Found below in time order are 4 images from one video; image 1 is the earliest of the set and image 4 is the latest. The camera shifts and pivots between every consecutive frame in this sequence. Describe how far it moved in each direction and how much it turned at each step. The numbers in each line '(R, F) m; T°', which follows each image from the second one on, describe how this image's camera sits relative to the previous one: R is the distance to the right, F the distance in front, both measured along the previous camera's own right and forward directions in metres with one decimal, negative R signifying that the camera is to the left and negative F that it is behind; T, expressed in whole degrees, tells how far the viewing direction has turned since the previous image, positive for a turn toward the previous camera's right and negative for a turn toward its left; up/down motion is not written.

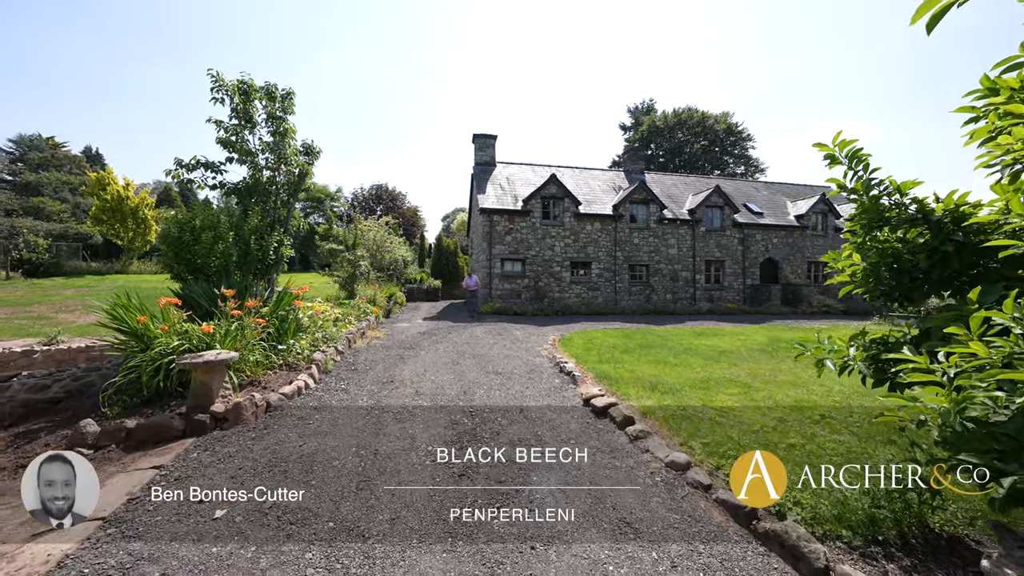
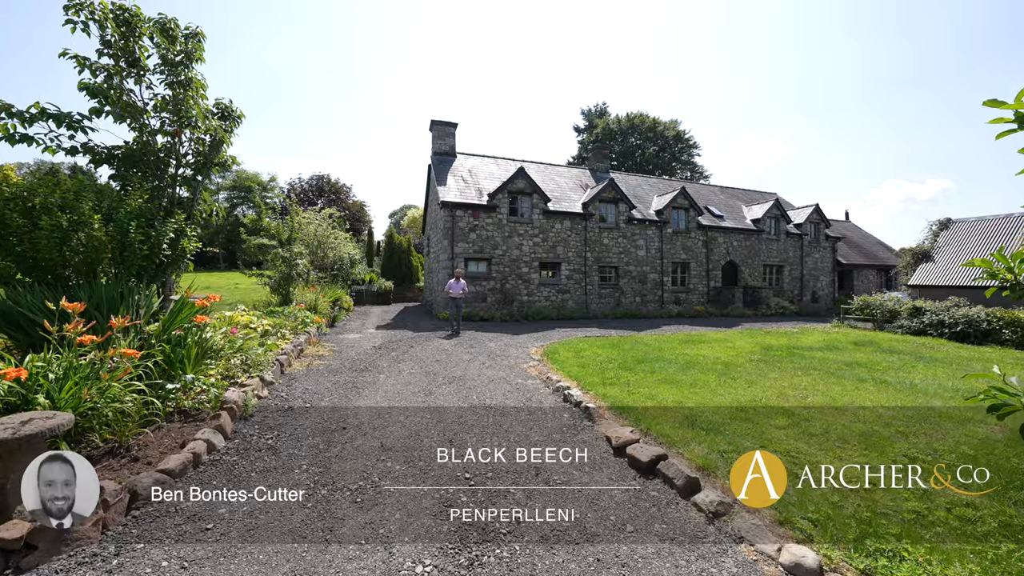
(-0.6, +1.7) m; +7°
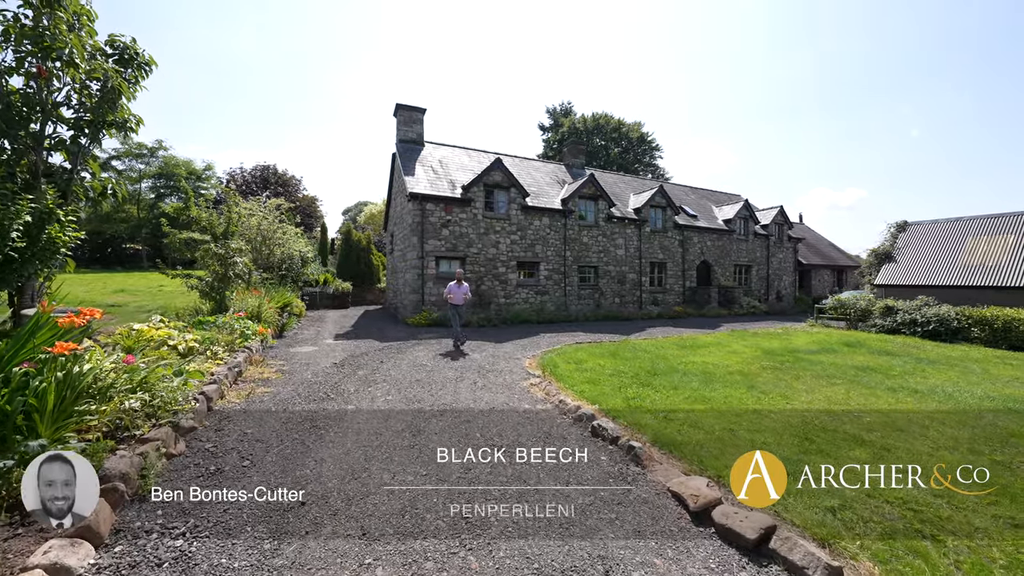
(-0.6, +1.4) m; +6°
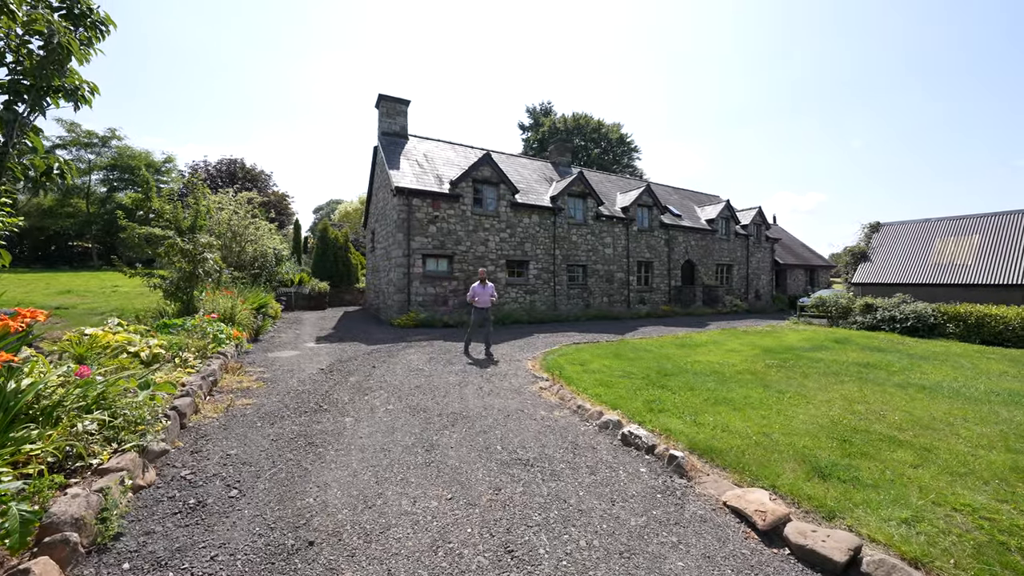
(-0.5, +0.5) m; +3°
